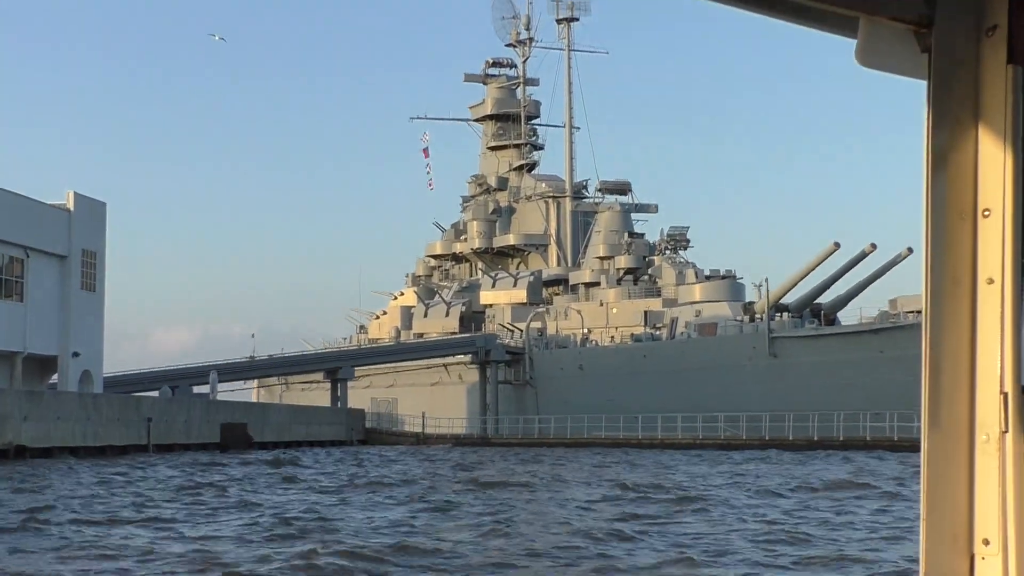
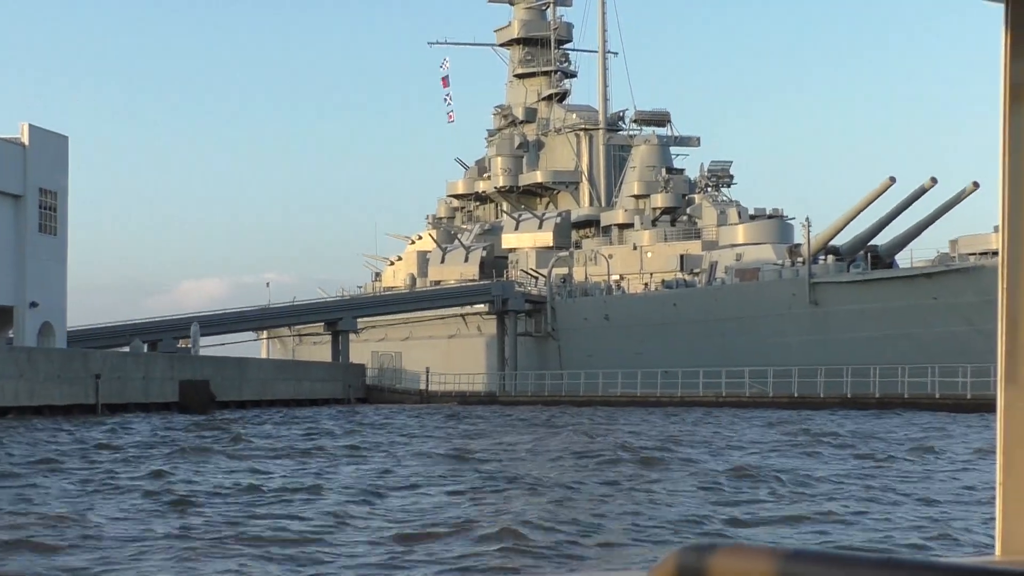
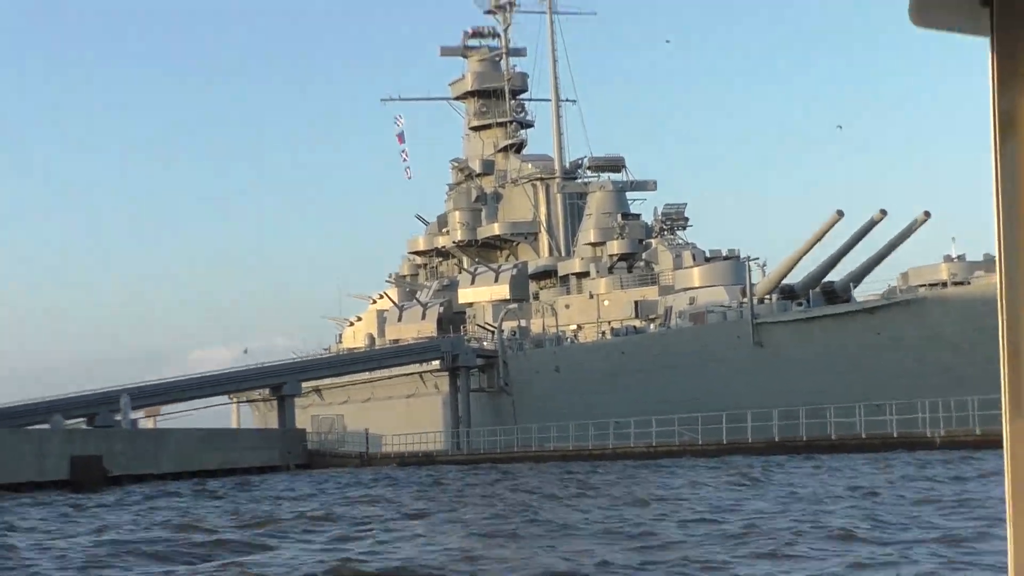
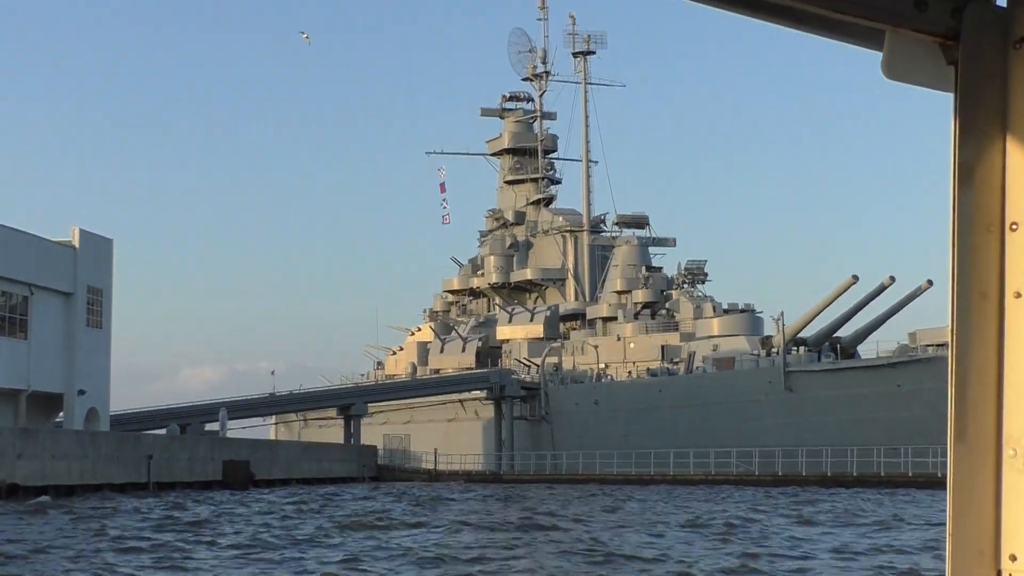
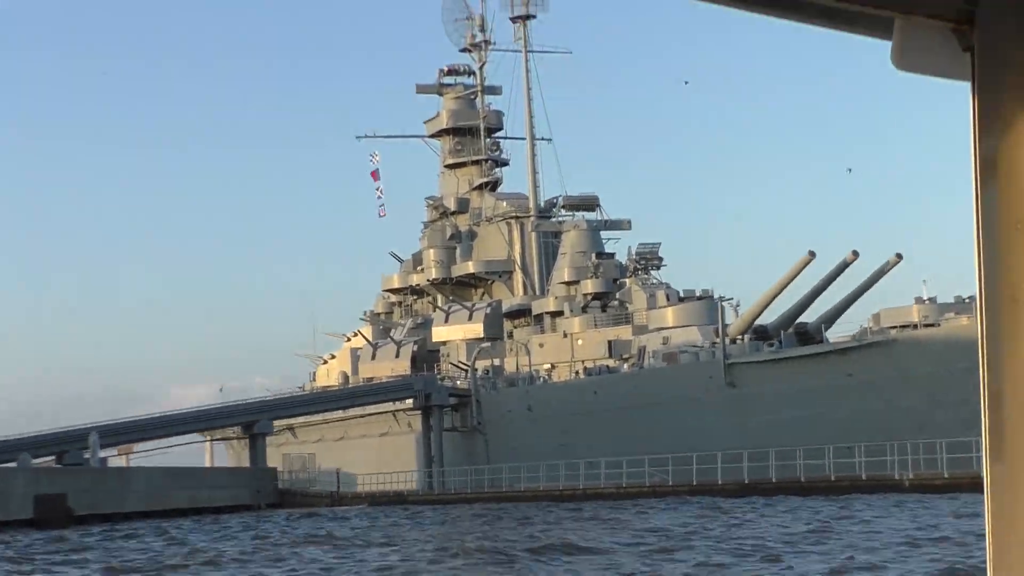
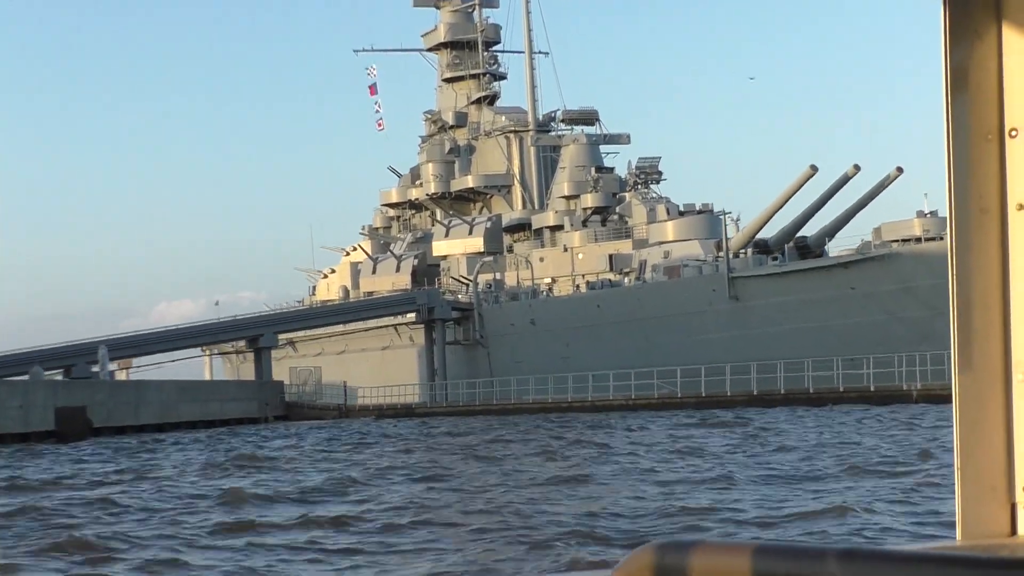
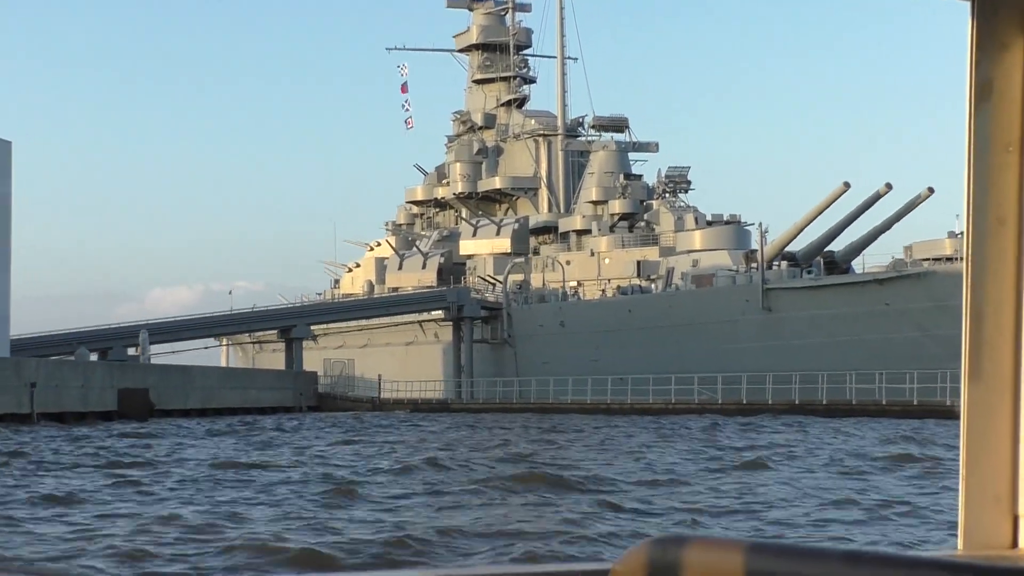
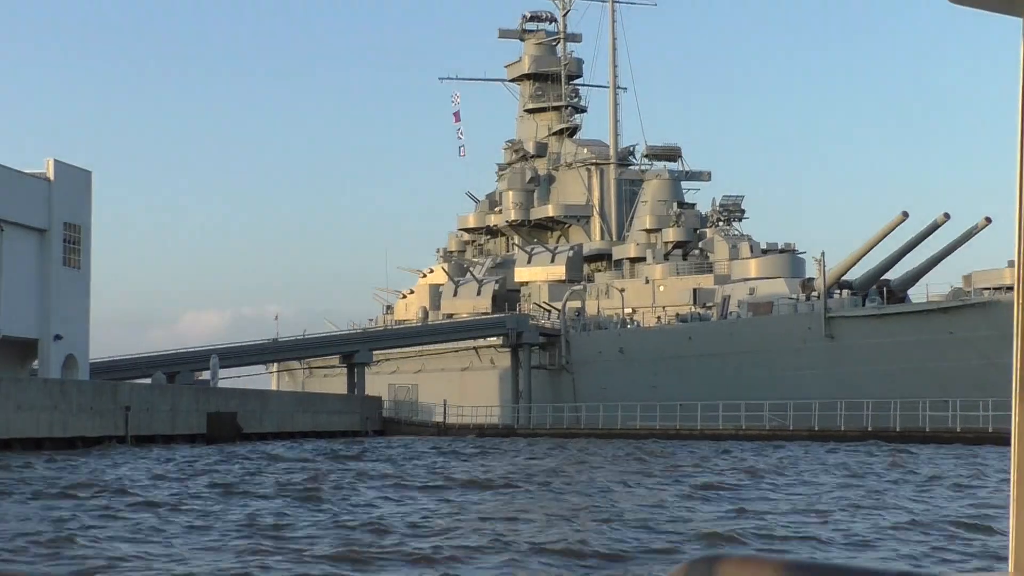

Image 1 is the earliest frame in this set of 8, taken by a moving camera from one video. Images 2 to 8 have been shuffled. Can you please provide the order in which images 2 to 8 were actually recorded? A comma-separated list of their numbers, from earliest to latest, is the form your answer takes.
4, 8, 2, 7, 6, 3, 5
